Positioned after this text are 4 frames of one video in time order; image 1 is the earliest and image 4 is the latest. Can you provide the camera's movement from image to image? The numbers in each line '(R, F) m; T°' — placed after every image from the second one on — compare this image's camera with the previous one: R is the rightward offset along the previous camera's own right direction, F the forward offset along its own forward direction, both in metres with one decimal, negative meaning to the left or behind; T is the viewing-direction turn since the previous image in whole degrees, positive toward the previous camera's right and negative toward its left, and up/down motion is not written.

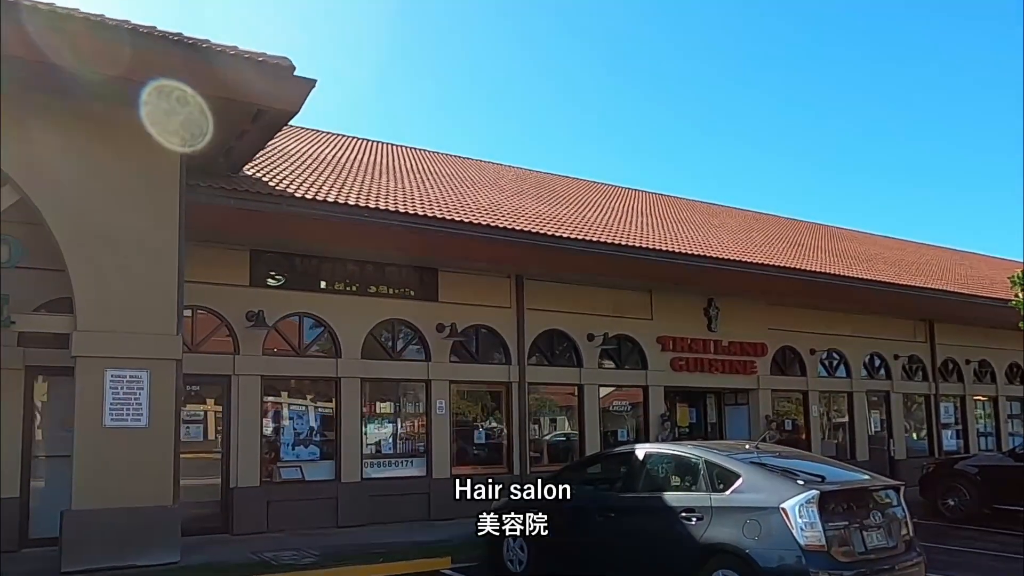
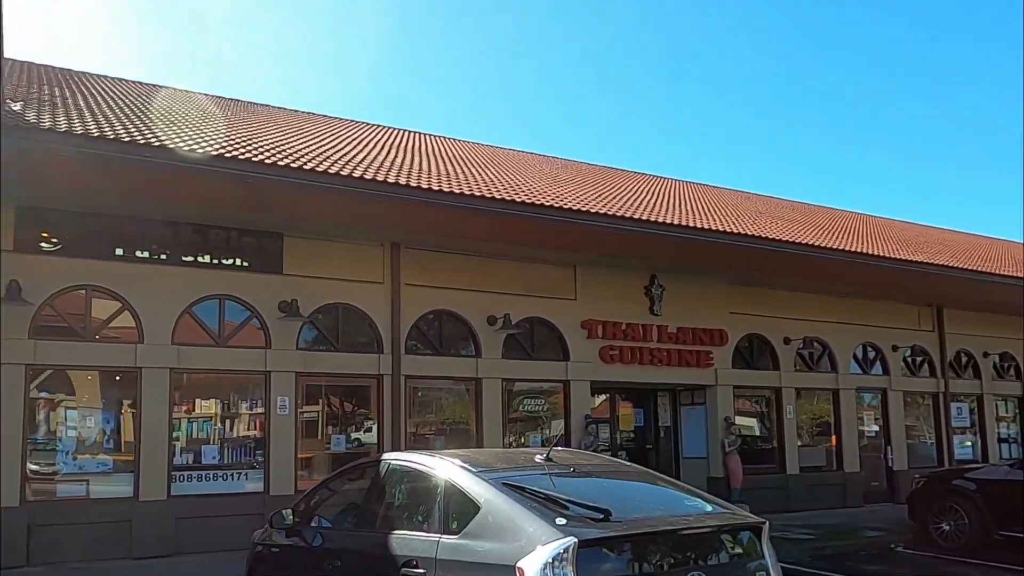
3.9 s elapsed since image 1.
(+2.2, +3.1) m; -2°
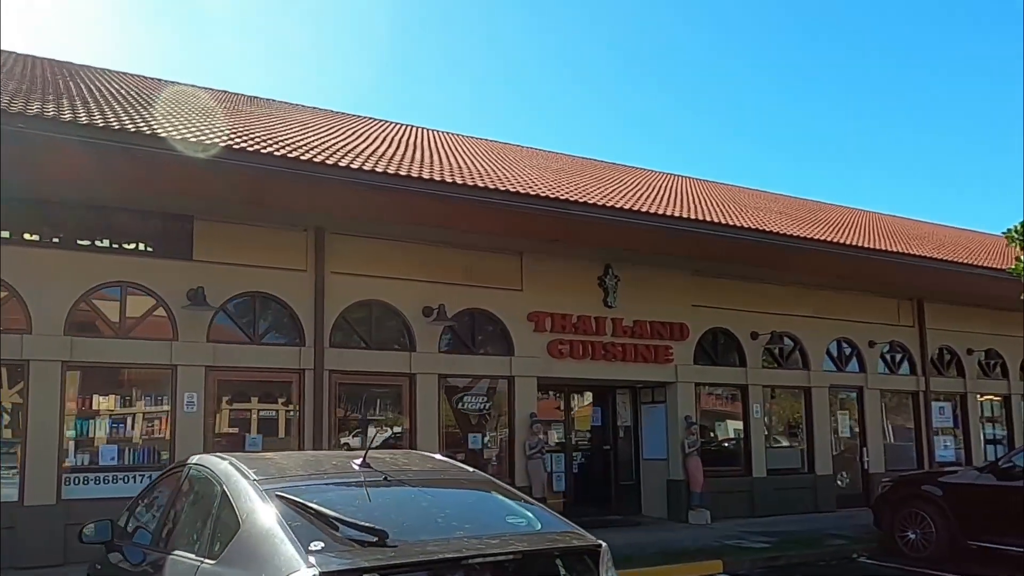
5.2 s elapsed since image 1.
(+0.9, +0.9) m; 0°
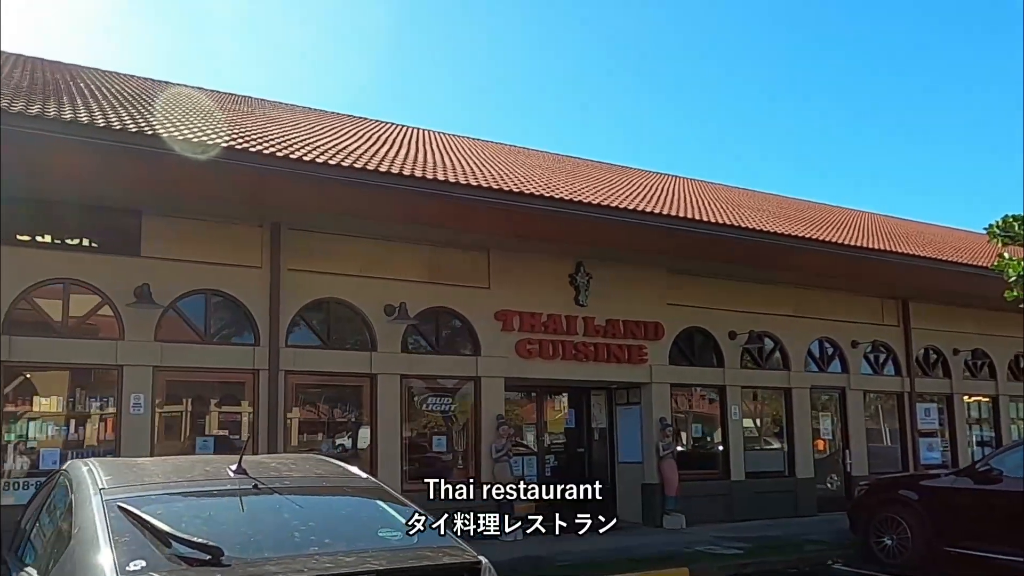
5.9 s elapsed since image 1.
(+0.5, +0.4) m; 0°
